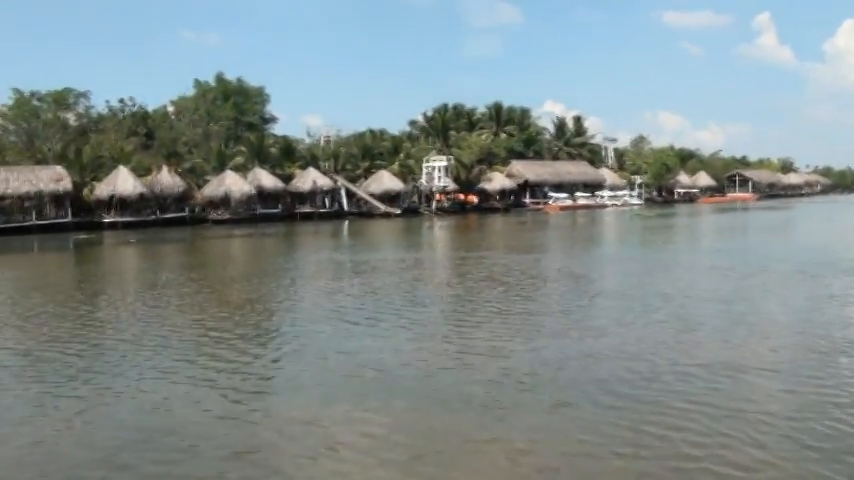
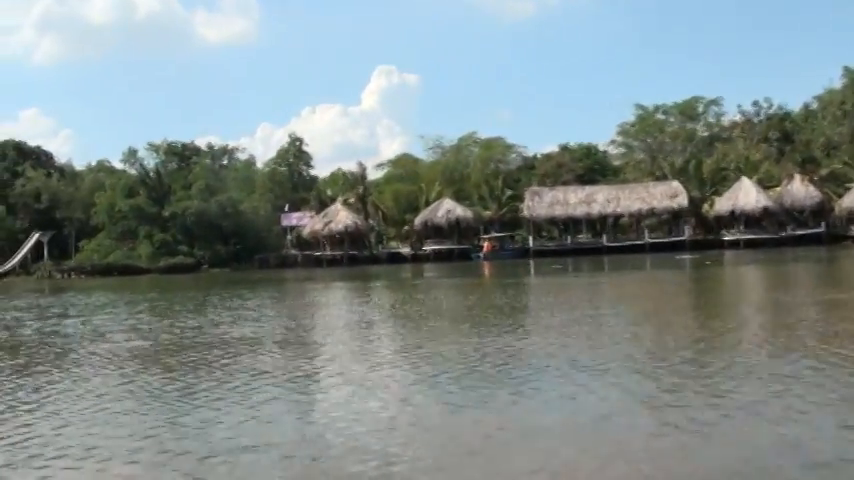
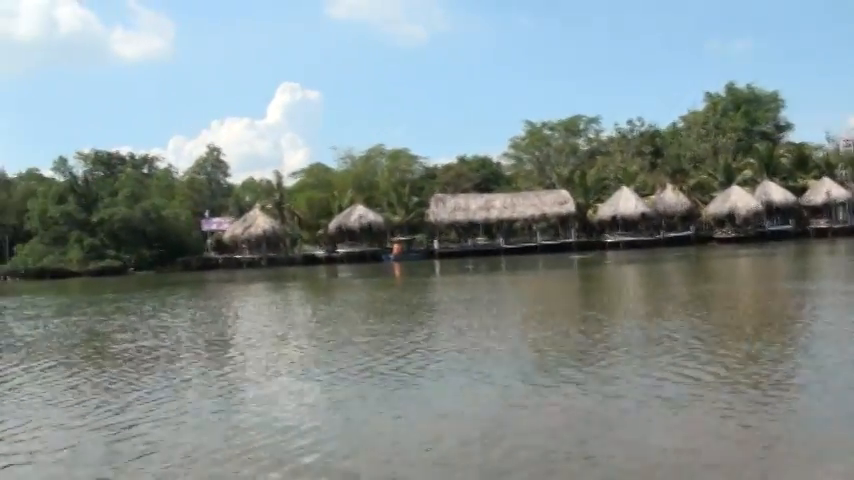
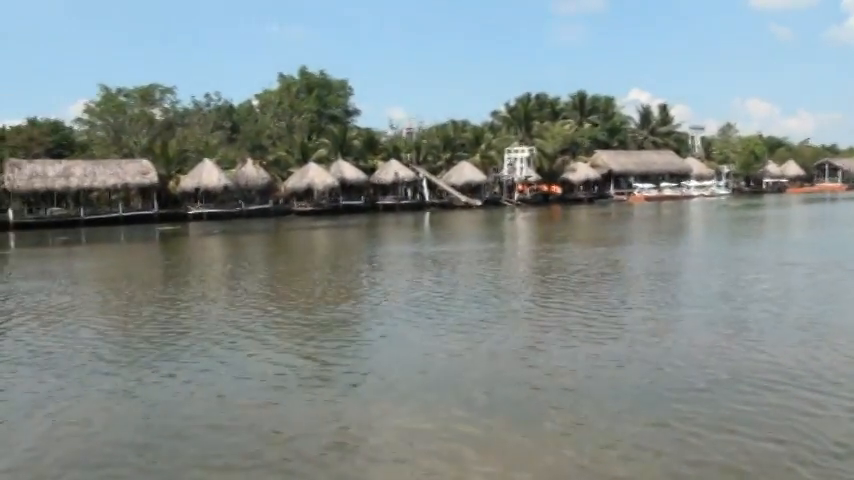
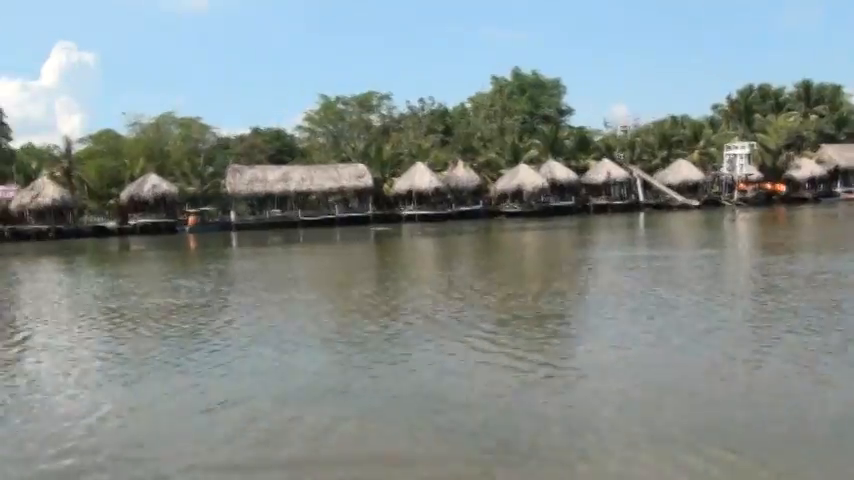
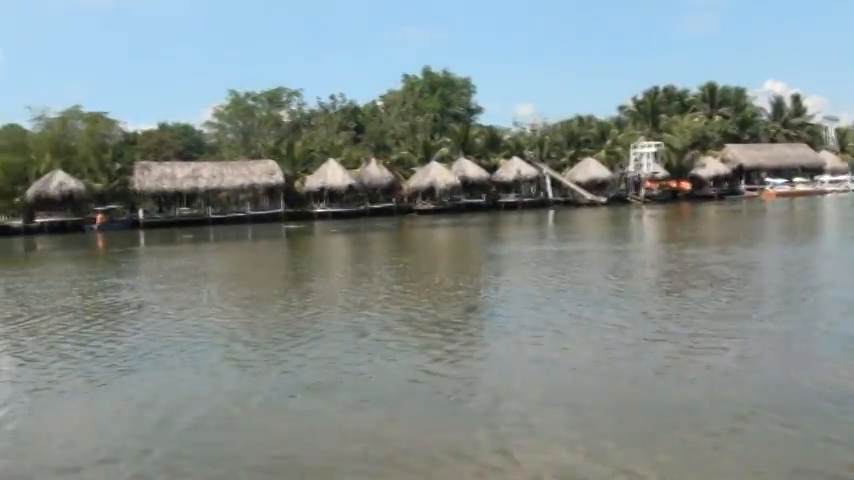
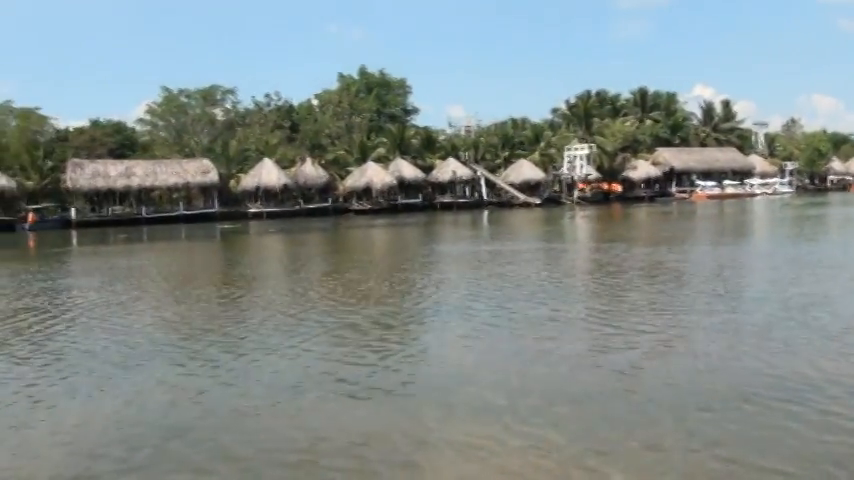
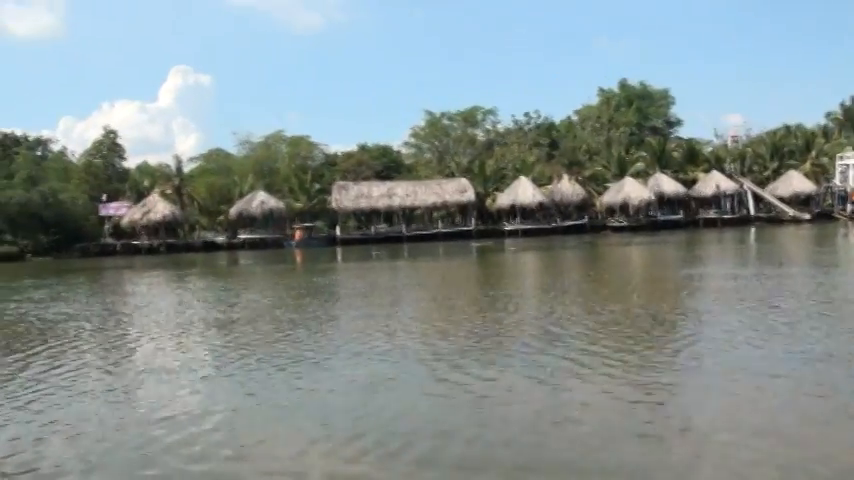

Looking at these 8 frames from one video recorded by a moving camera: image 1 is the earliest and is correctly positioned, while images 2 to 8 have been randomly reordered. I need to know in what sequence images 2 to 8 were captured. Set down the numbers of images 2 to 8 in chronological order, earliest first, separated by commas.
4, 7, 6, 5, 8, 3, 2
